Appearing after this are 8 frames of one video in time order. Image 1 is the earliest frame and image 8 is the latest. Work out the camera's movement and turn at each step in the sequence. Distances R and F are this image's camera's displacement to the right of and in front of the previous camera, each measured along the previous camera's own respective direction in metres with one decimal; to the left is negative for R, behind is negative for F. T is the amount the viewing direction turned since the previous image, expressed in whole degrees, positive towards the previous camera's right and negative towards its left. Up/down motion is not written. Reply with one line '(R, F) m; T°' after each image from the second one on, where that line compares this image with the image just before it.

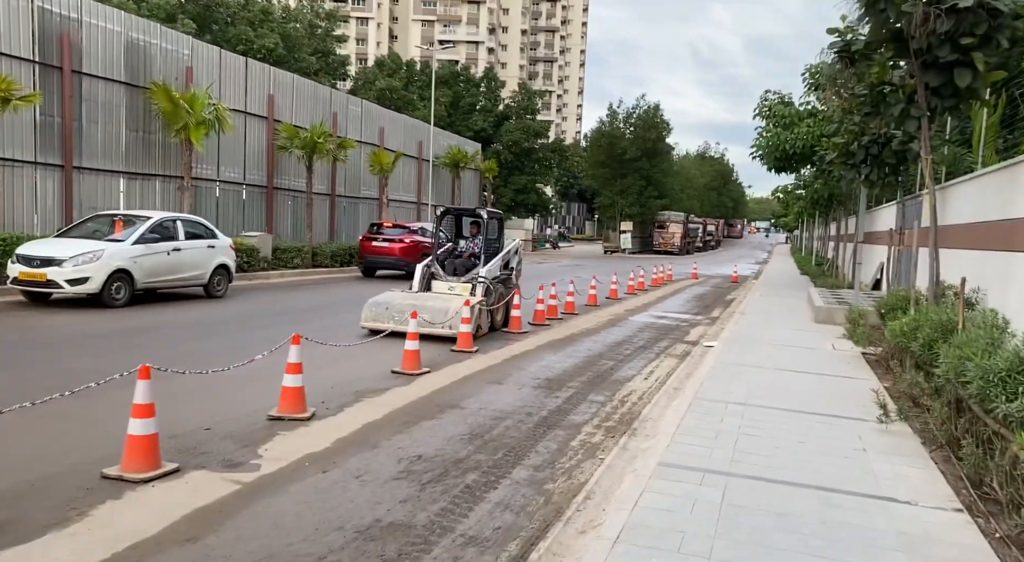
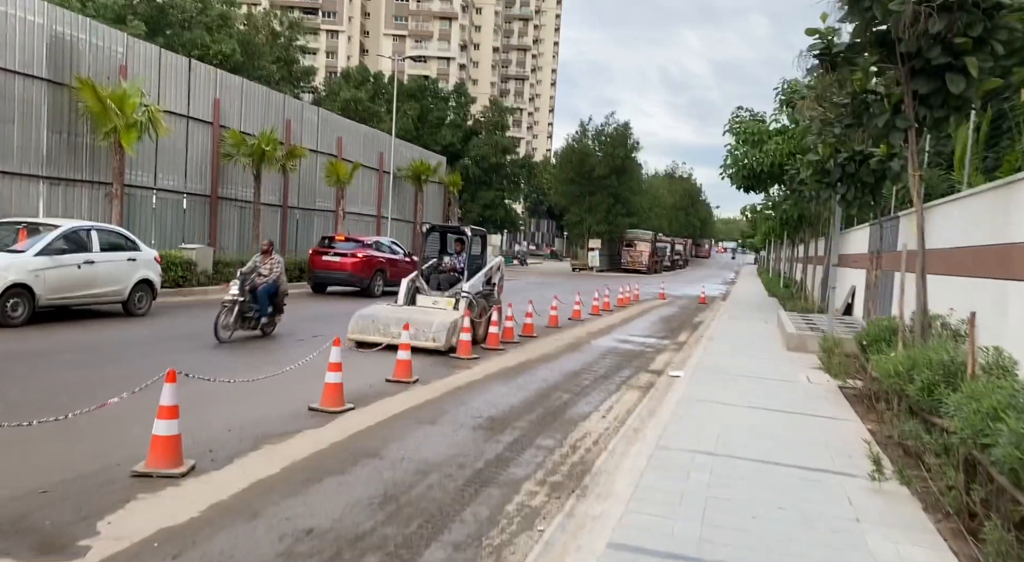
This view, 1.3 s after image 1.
(+0.3, +1.2) m; +2°
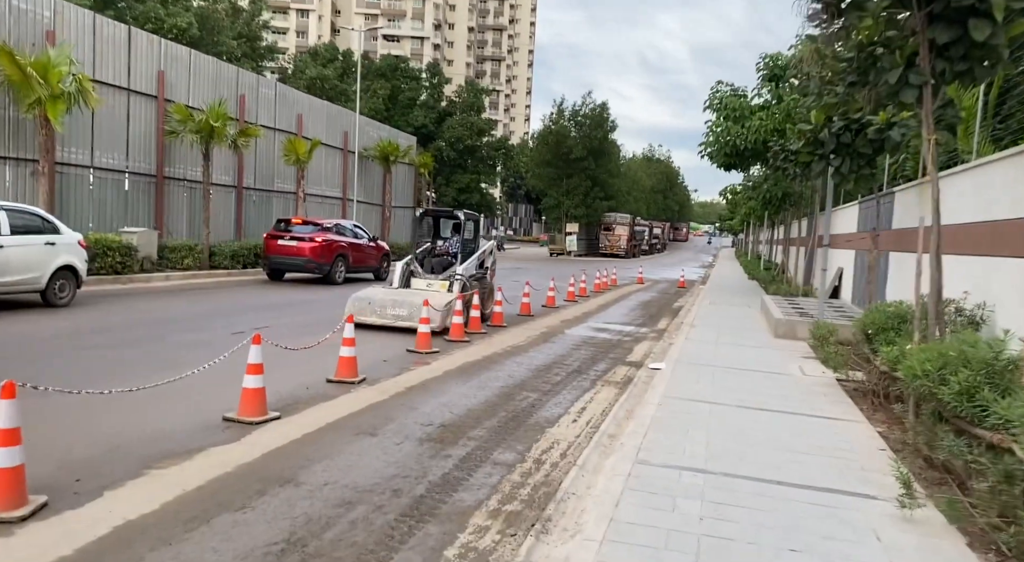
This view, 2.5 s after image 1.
(+0.2, +1.2) m; +2°
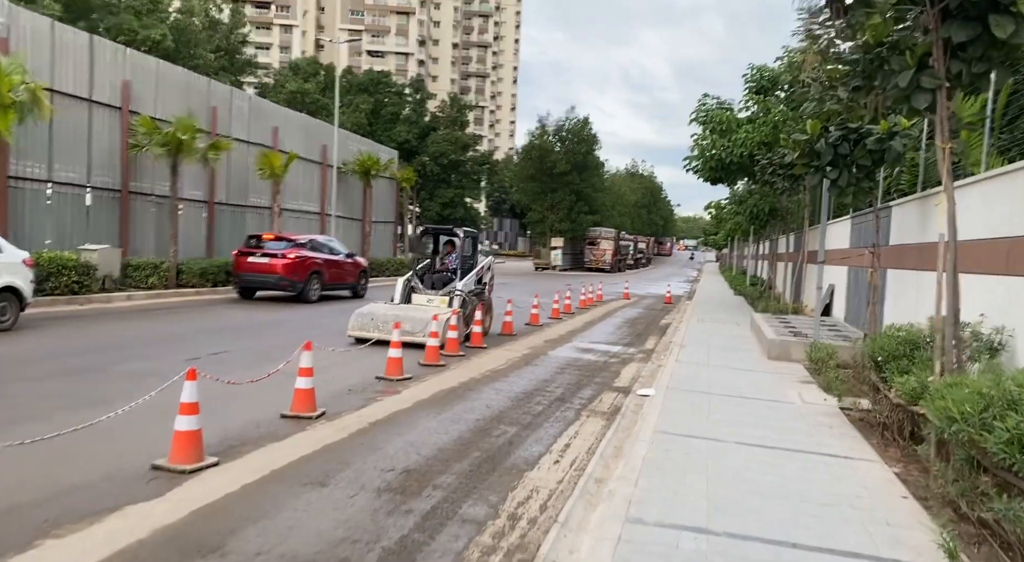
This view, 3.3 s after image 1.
(+0.1, +0.8) m; +1°
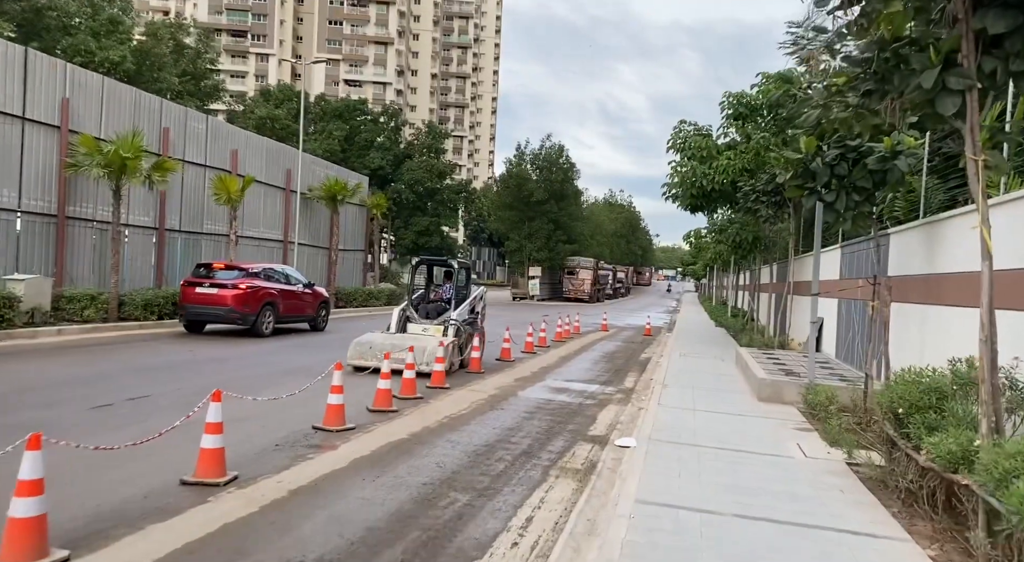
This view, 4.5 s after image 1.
(+0.2, +1.3) m; +1°
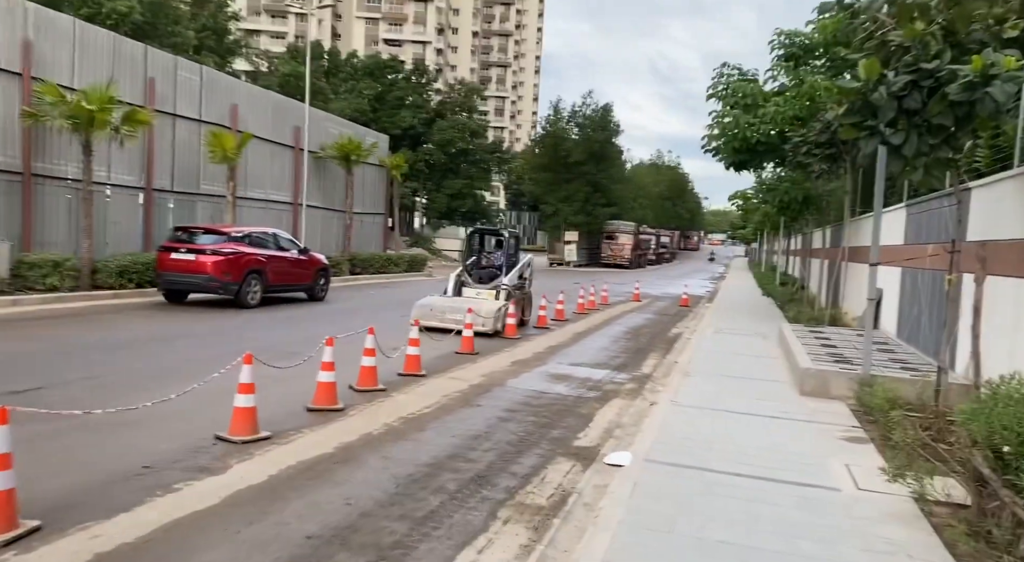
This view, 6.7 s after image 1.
(+0.7, +2.1) m; -3°
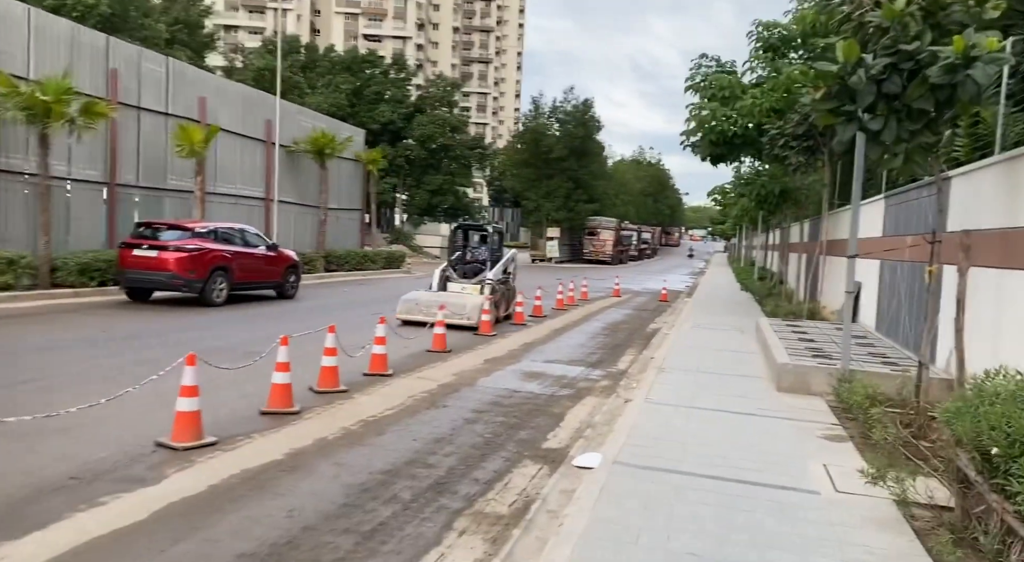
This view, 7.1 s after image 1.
(+0.2, +0.4) m; +1°
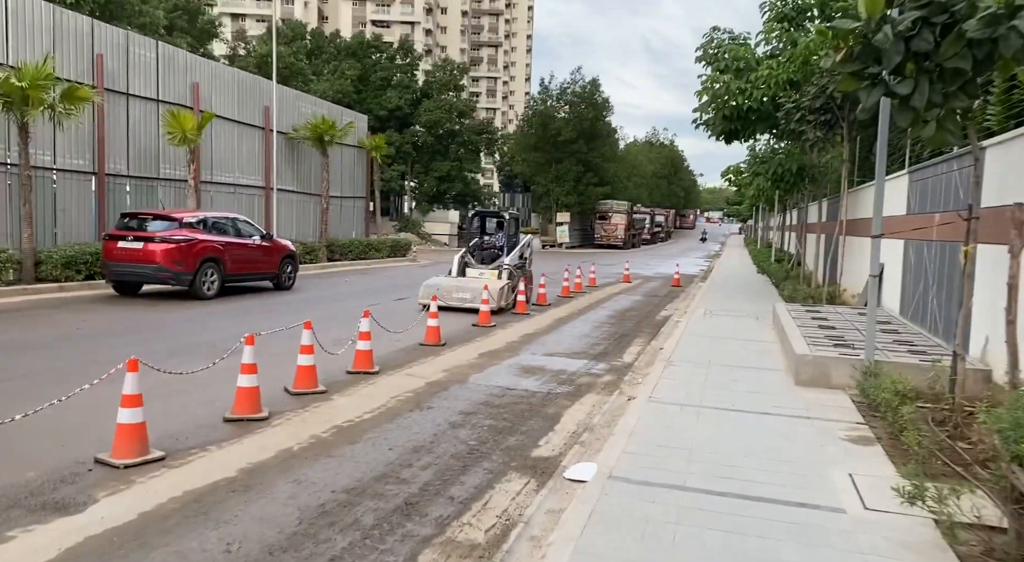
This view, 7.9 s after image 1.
(+0.2, +0.8) m; -1°
